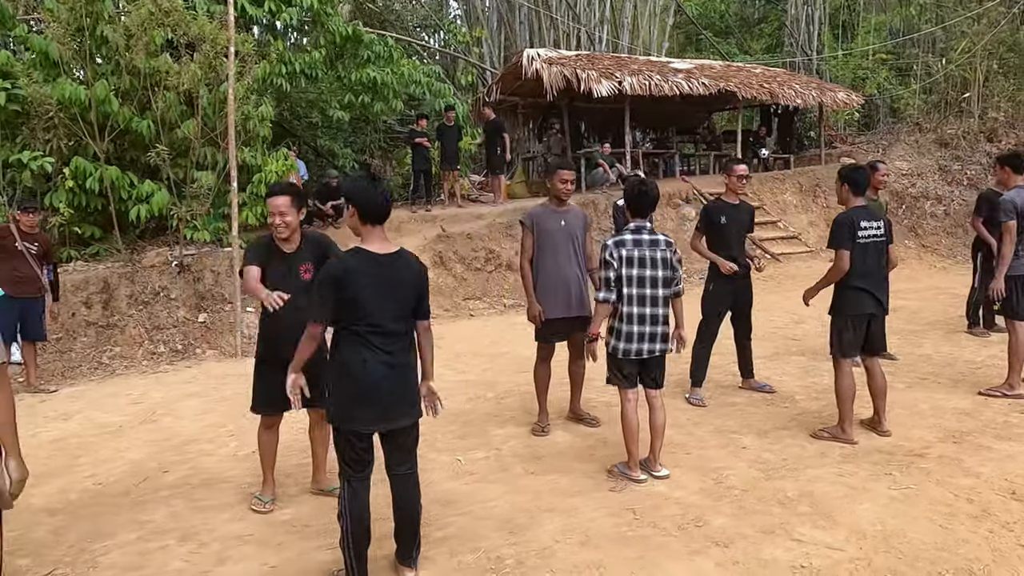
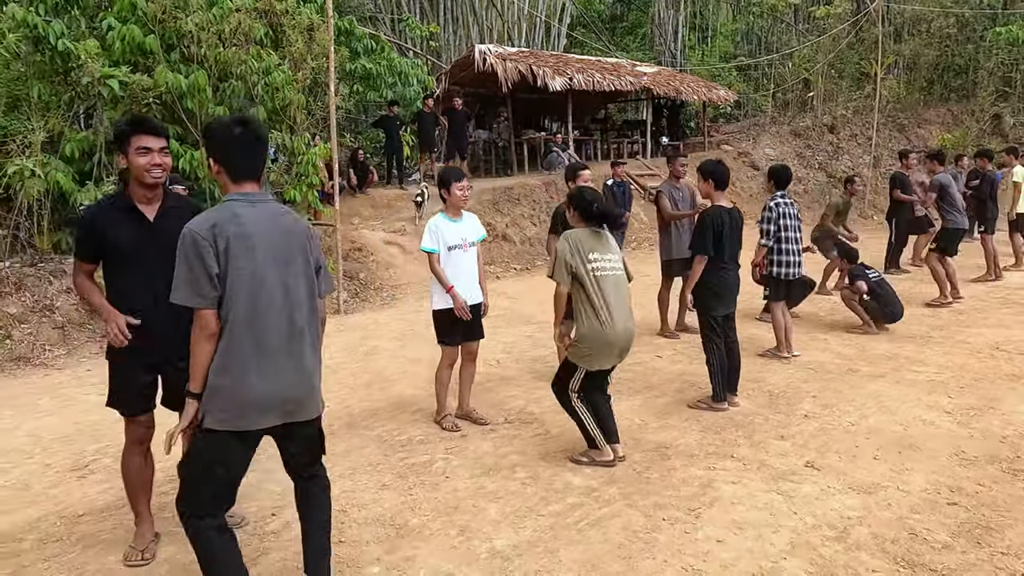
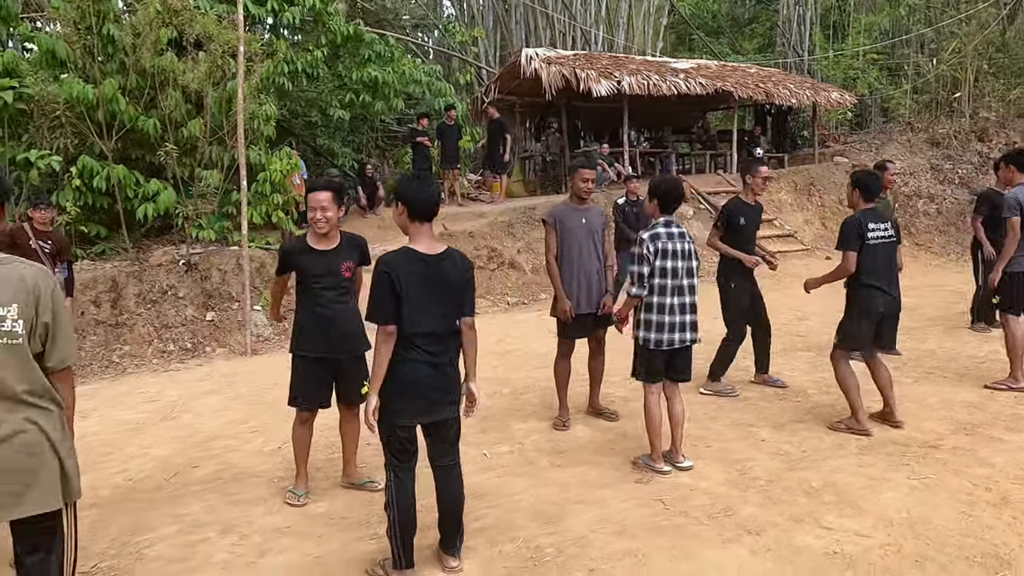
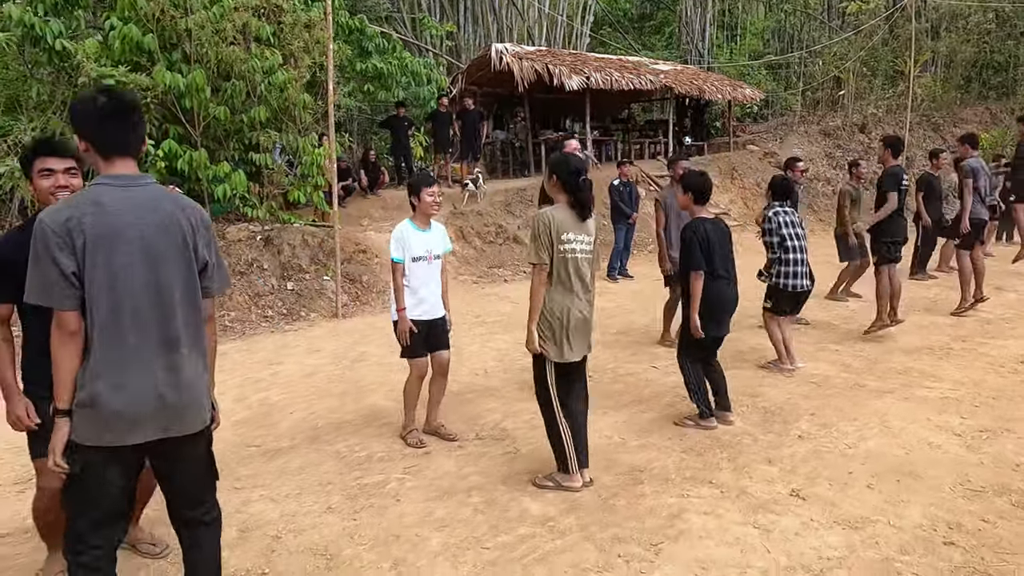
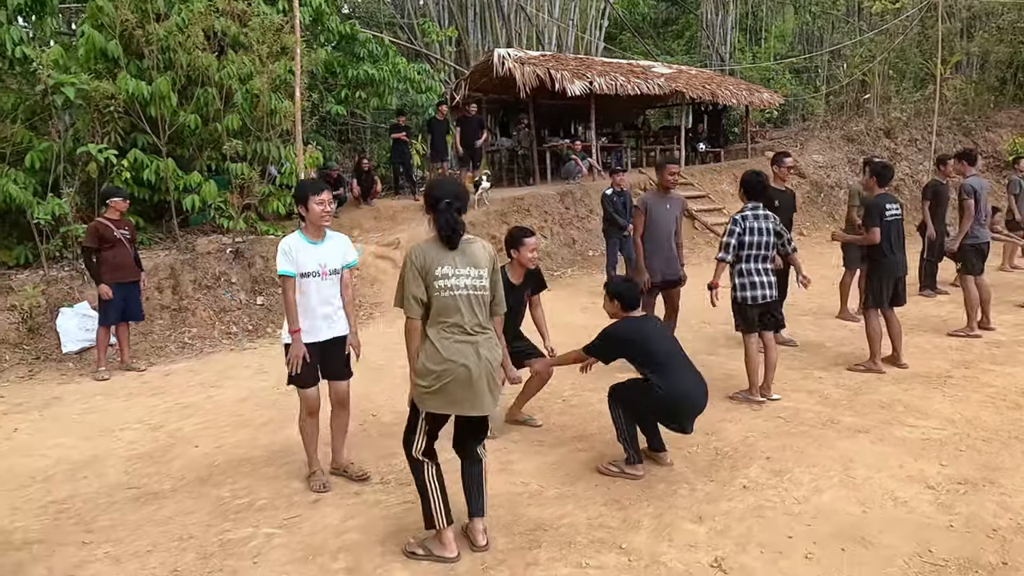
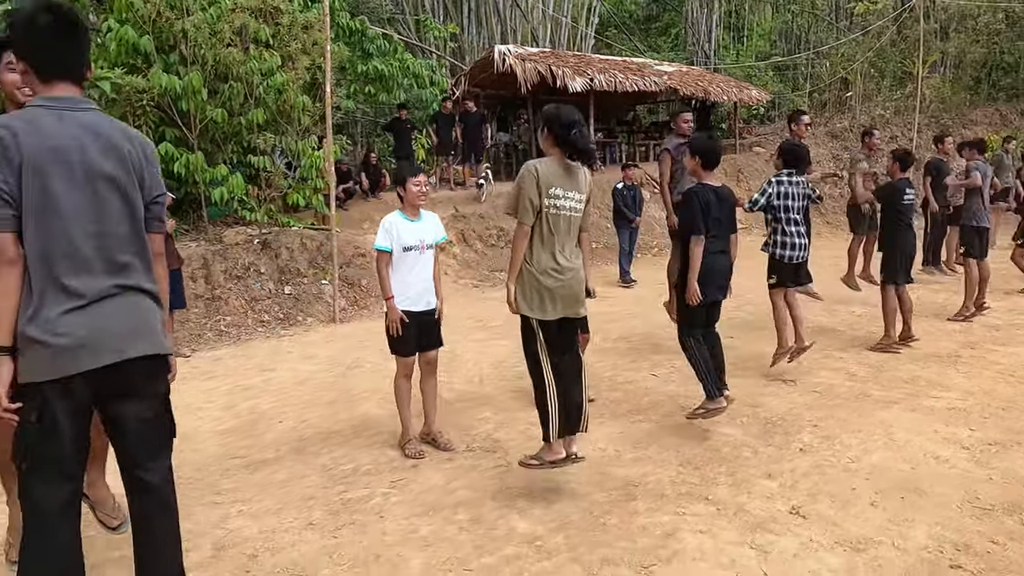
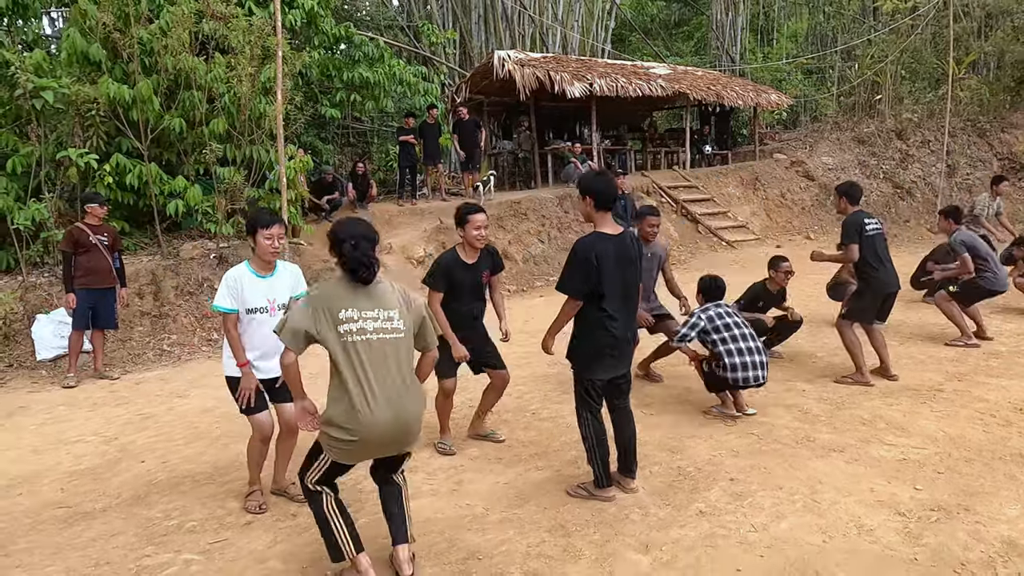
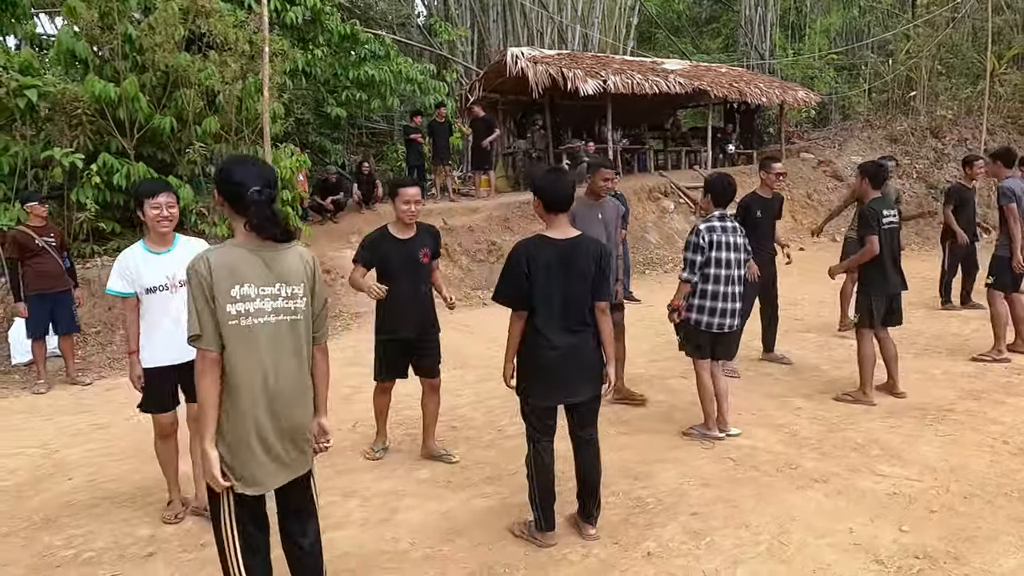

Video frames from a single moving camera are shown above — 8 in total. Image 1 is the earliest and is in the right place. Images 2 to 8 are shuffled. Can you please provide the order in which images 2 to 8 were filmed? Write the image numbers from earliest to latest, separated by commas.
3, 8, 7, 5, 6, 4, 2
